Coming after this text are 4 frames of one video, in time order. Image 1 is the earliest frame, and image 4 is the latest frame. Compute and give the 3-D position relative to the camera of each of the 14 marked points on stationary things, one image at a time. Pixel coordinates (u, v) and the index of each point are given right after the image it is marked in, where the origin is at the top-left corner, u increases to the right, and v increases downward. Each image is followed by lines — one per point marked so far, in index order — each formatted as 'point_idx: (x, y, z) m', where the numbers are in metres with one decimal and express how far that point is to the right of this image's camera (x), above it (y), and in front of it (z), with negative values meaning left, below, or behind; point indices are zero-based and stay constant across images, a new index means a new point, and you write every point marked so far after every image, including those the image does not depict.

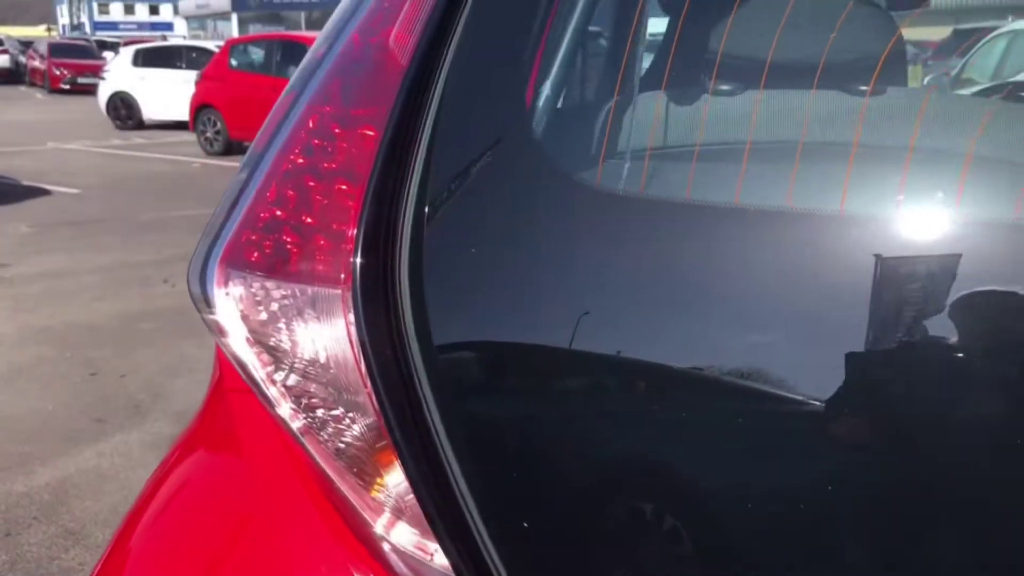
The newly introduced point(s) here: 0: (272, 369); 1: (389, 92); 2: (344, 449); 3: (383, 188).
0: (-0.2, -0.1, +0.8) m
1: (-0.1, +0.2, +0.9) m
2: (-0.1, -0.1, +0.8) m
3: (-0.1, +0.1, +0.8) m
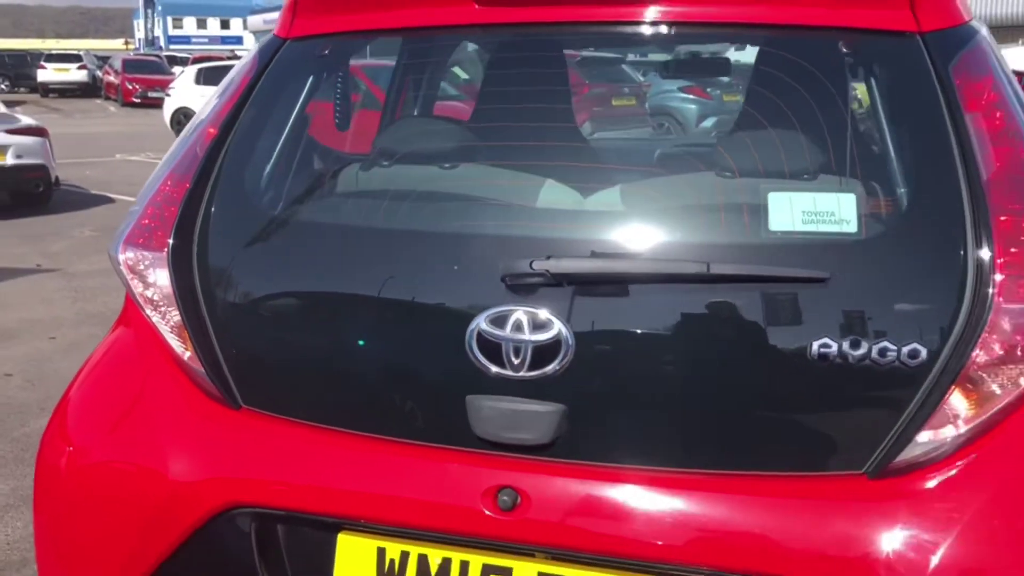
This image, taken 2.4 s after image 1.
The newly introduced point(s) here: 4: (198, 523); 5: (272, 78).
0: (-0.7, 0.0, +1.9) m
1: (-0.6, +0.3, +2.0) m
2: (-0.6, -0.1, +1.9) m
3: (-0.6, +0.2, +1.9) m
4: (-0.6, -0.4, +1.7) m
5: (-0.5, +0.4, +2.0) m
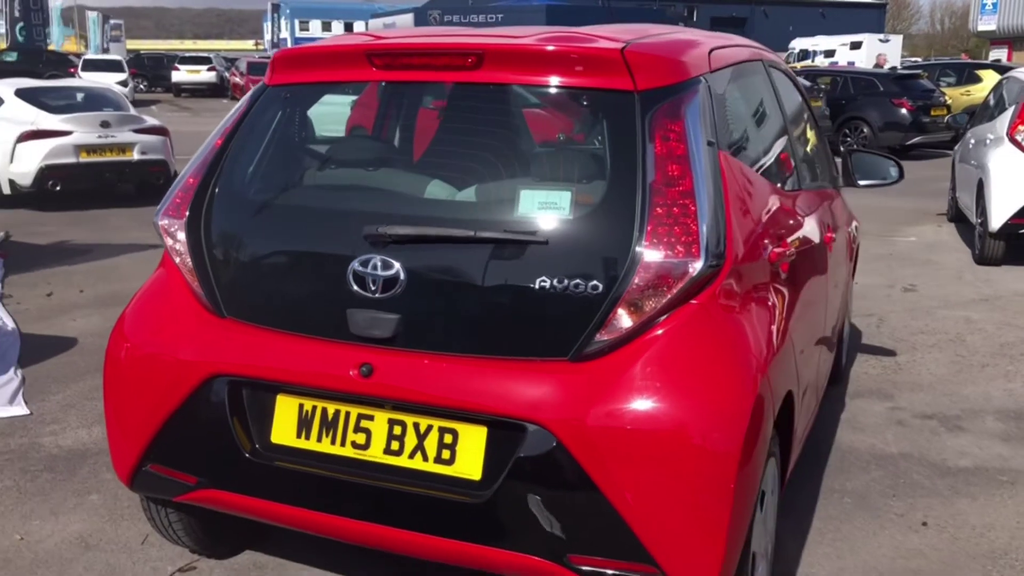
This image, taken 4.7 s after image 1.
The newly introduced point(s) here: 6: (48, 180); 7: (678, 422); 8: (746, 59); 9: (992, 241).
0: (-1.0, +0.1, +3.0) m
1: (-1.0, +0.4, +3.1) m
2: (-1.0, +0.1, +3.0) m
3: (-1.0, +0.3, +3.0) m
4: (-0.9, -0.3, +2.8) m
5: (-0.8, +0.6, +3.1) m
6: (-5.3, +1.2, +11.1) m
7: (+0.4, -0.3, +2.4) m
8: (+1.0, +0.9, +4.0) m
9: (+4.4, +0.4, +8.9) m
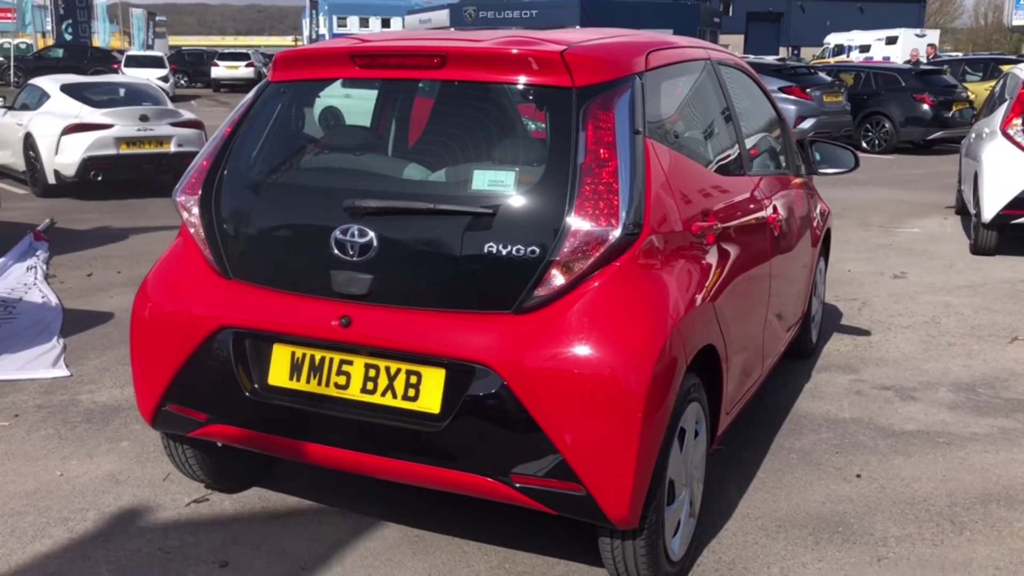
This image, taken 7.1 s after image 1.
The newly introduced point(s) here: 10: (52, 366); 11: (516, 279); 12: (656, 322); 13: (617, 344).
0: (-1.2, +0.3, +3.5) m
1: (-1.1, +0.5, +3.6) m
2: (-1.1, +0.2, +3.5) m
3: (-1.1, +0.4, +3.5) m
4: (-1.1, -0.2, +3.3) m
5: (-0.9, +0.7, +3.6) m
6: (-5.1, +1.4, +11.8) m
7: (+0.3, -0.2, +2.9) m
8: (+0.9, +1.0, +4.4) m
9: (+4.5, +0.5, +9.2) m
10: (-2.6, -0.4, +5.5) m
11: (0.0, 0.0, +3.0) m
12: (+0.4, -0.1, +3.0) m
13: (+0.3, -0.2, +2.9) m
